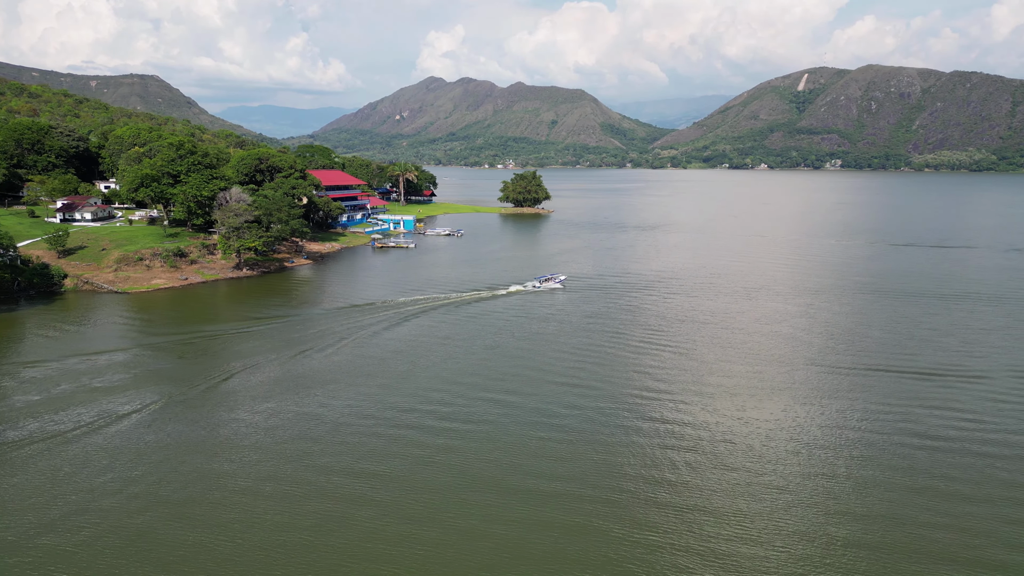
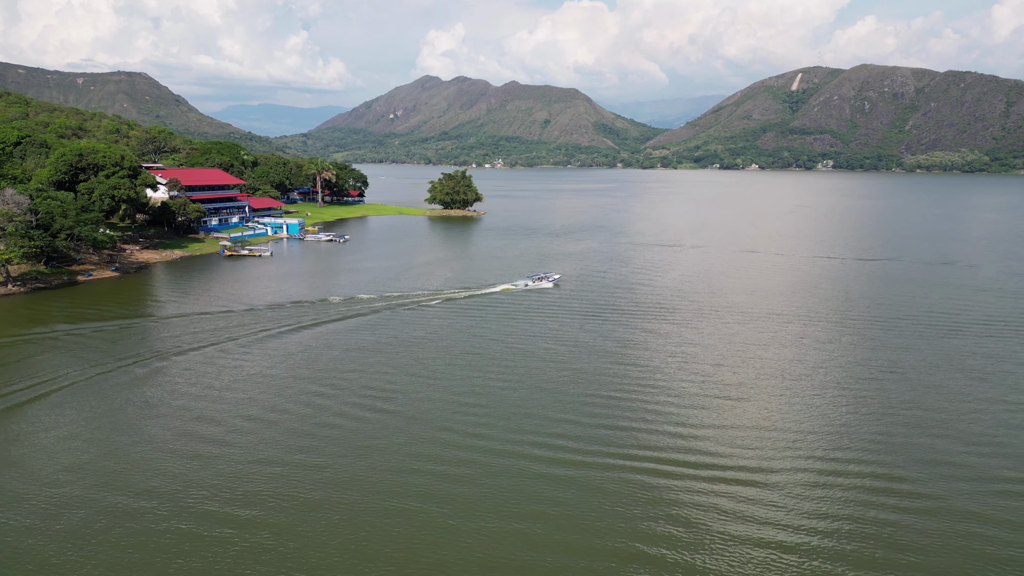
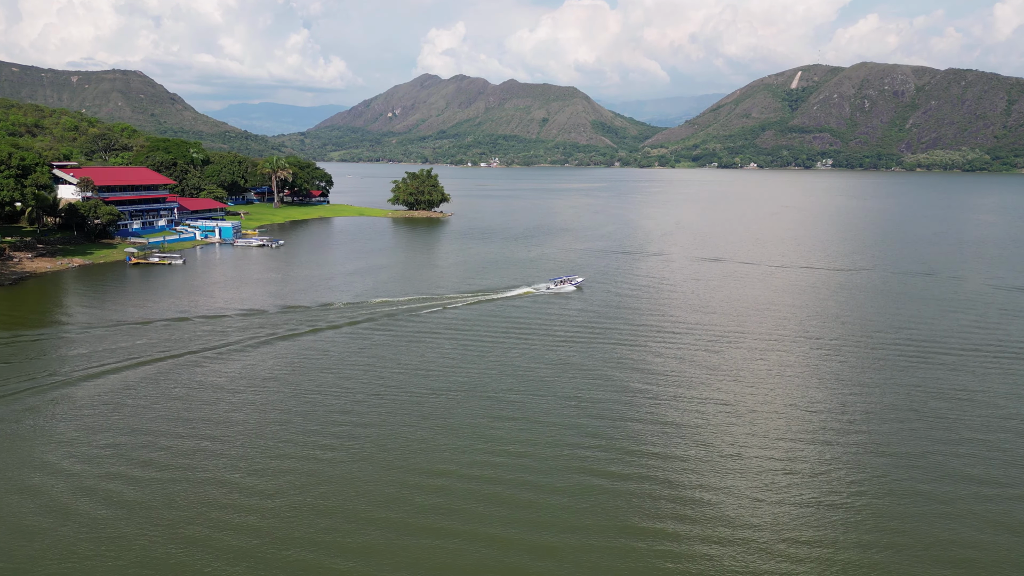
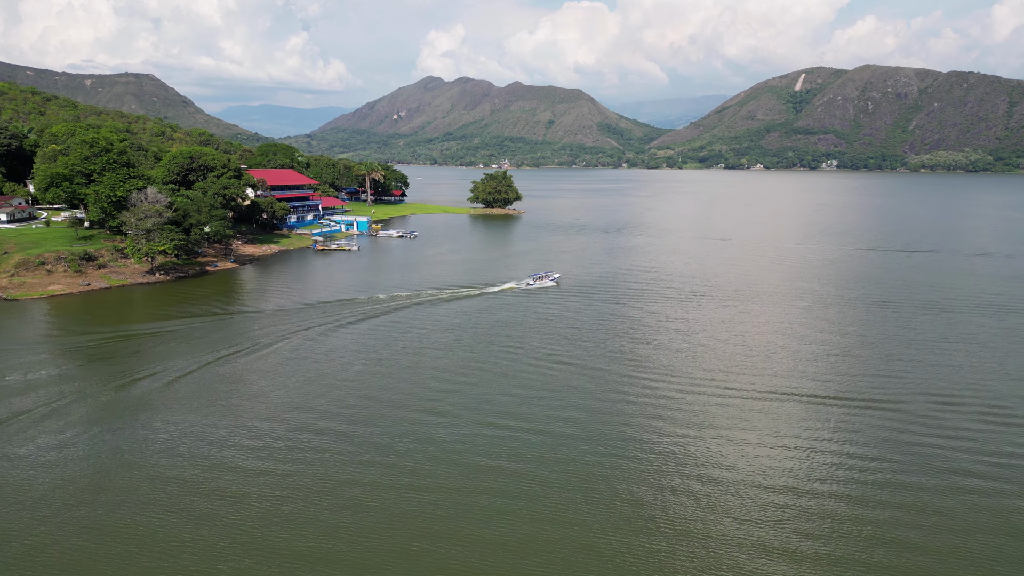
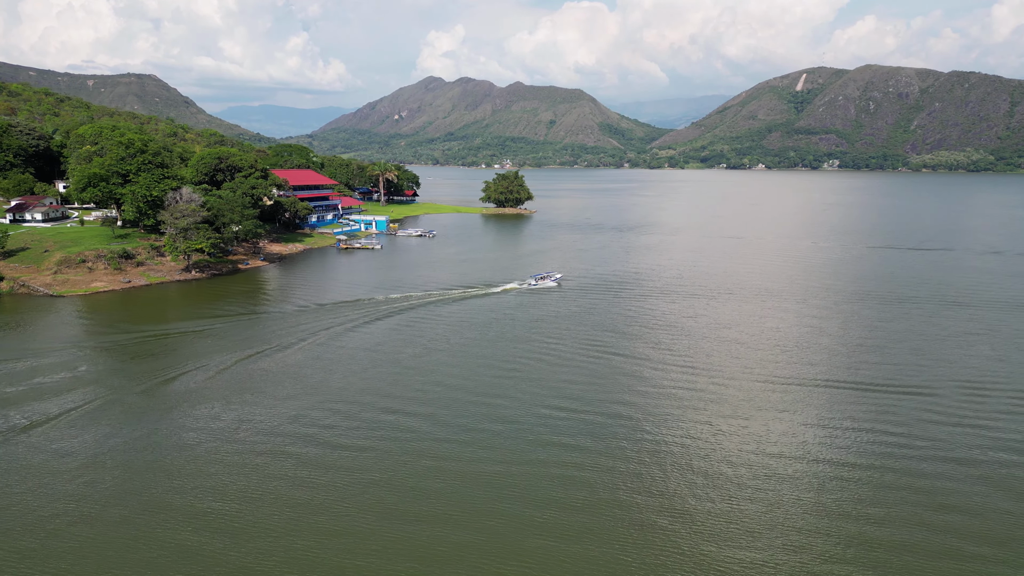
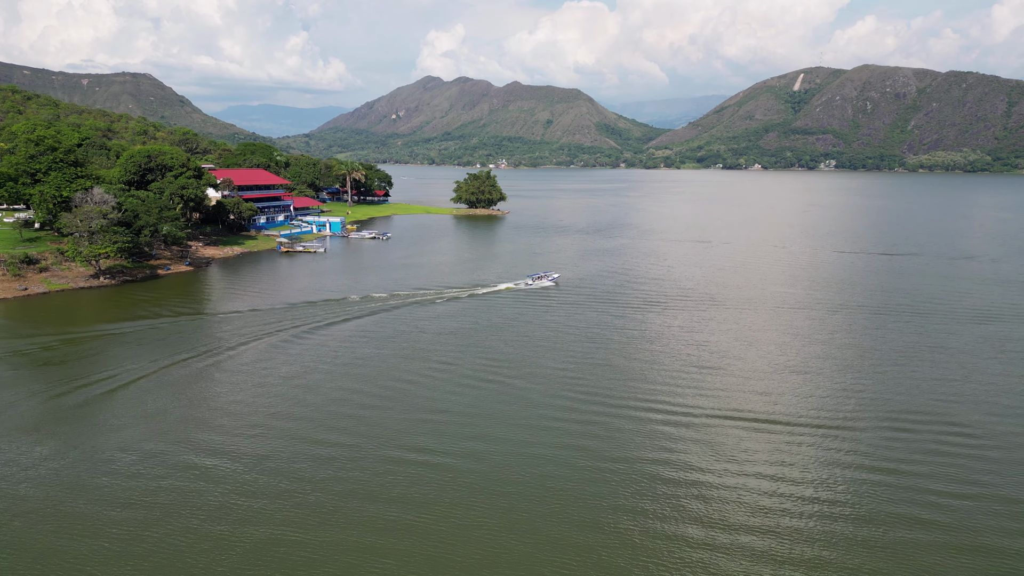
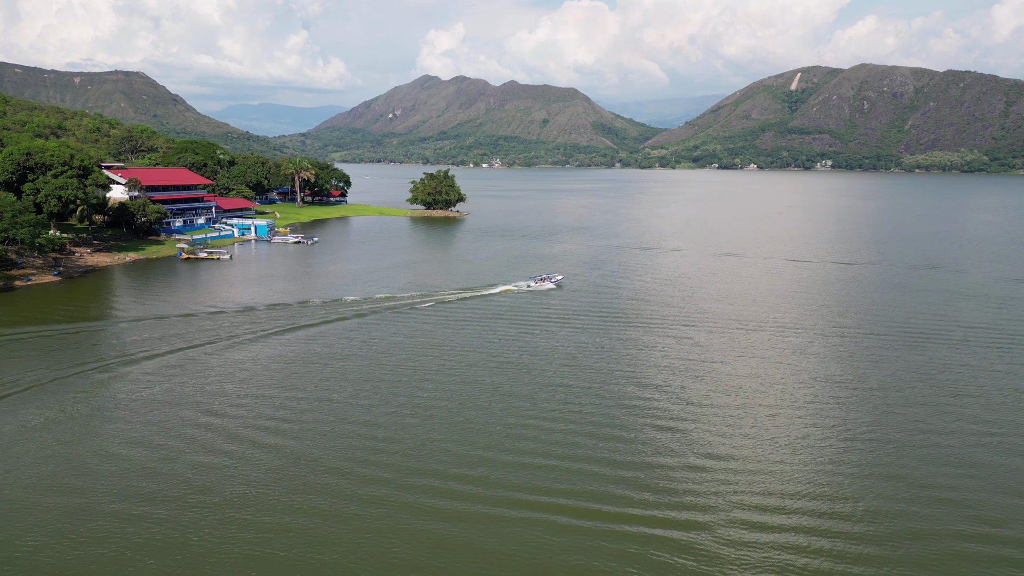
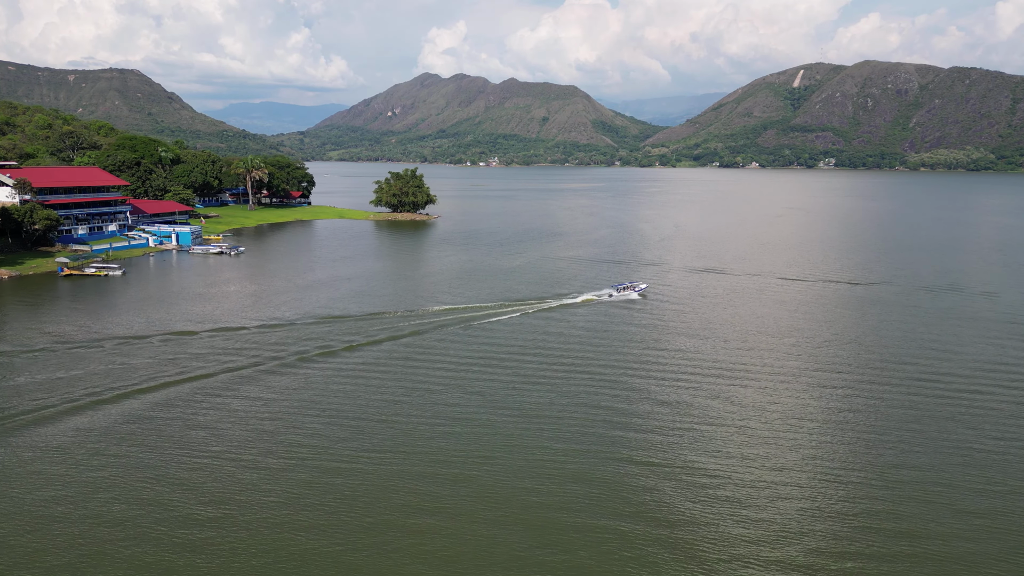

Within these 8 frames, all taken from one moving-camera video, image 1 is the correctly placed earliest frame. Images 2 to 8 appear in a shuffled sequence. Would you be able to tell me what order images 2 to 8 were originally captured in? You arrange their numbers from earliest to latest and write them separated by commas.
5, 4, 6, 2, 7, 3, 8
